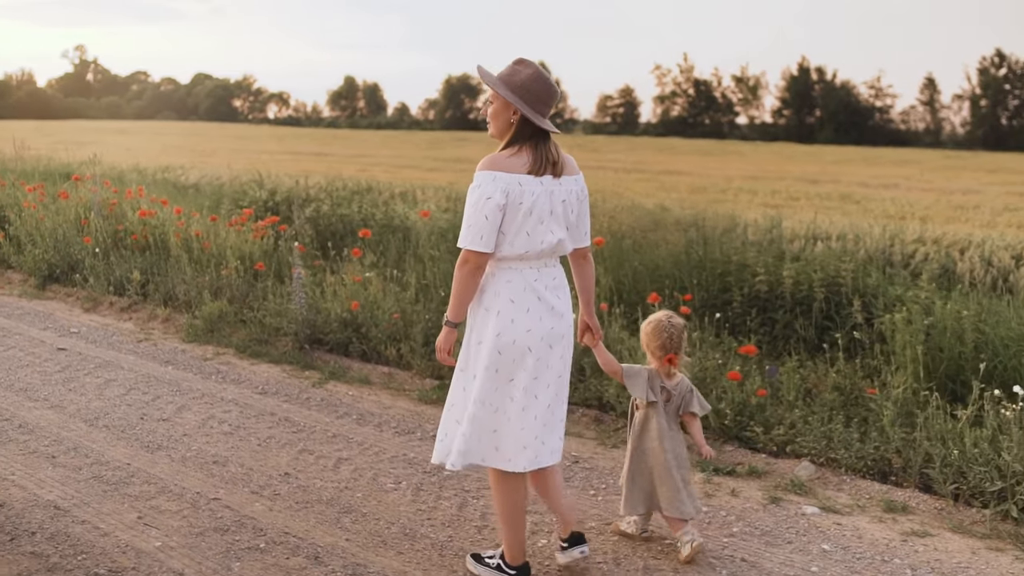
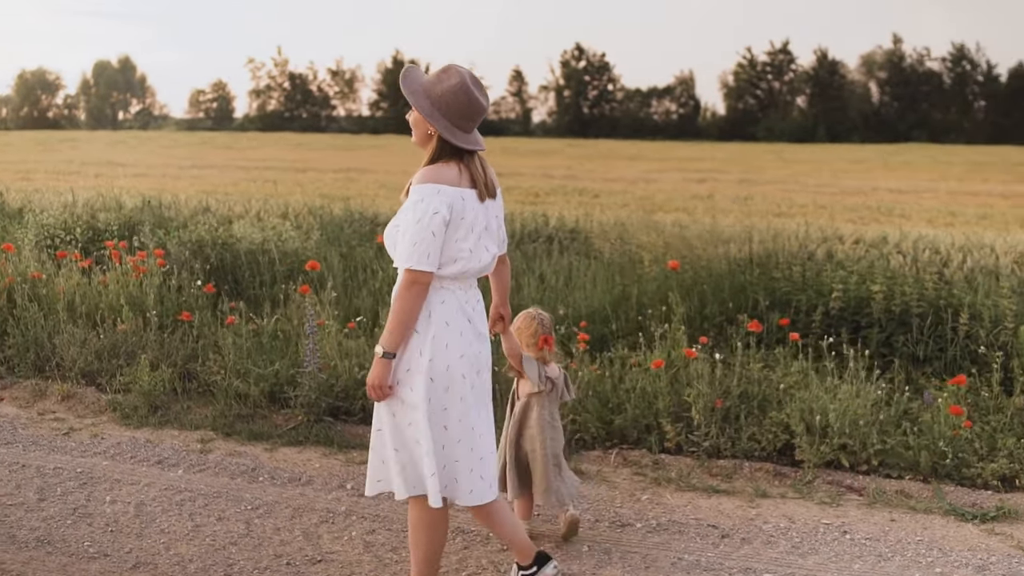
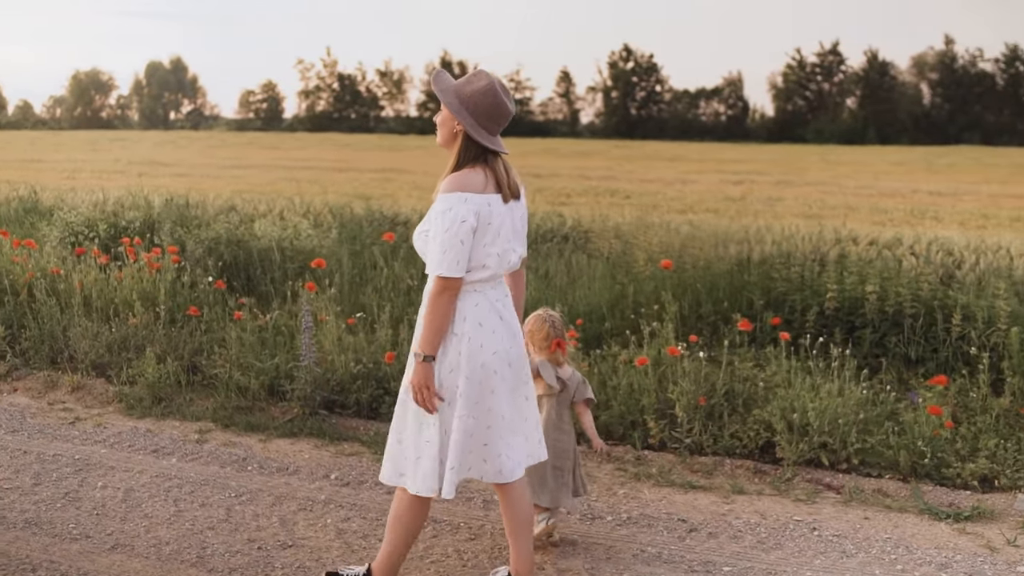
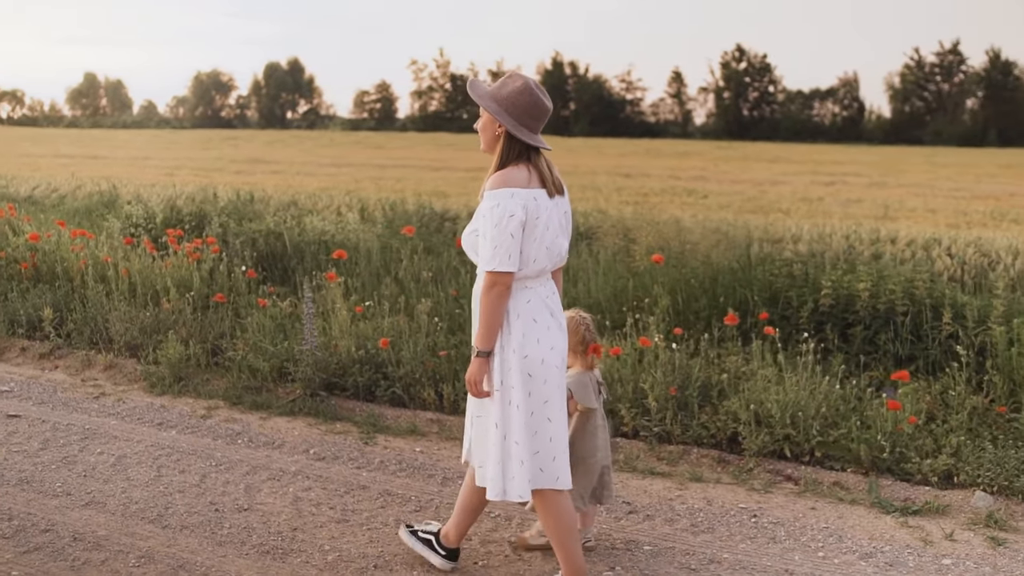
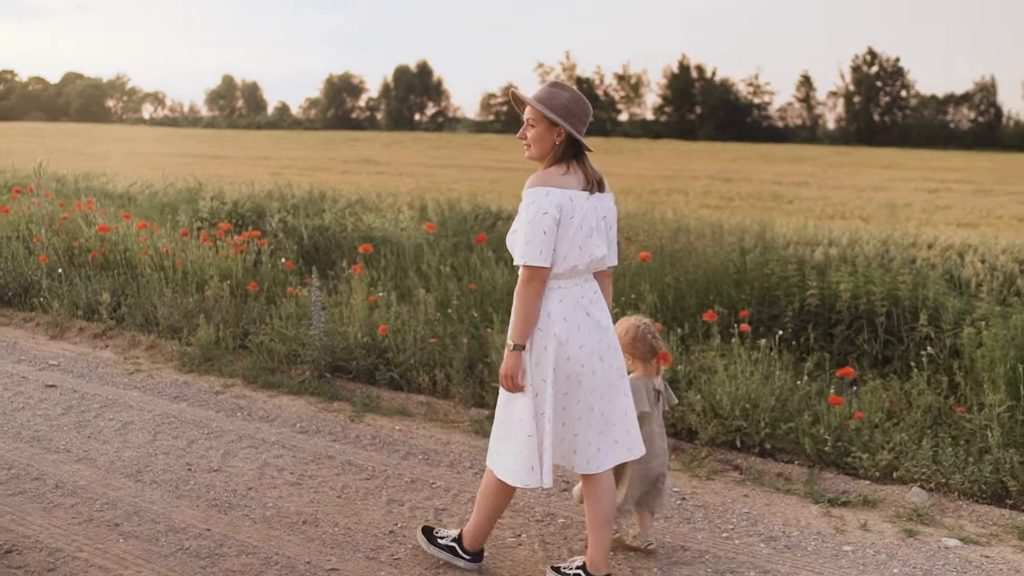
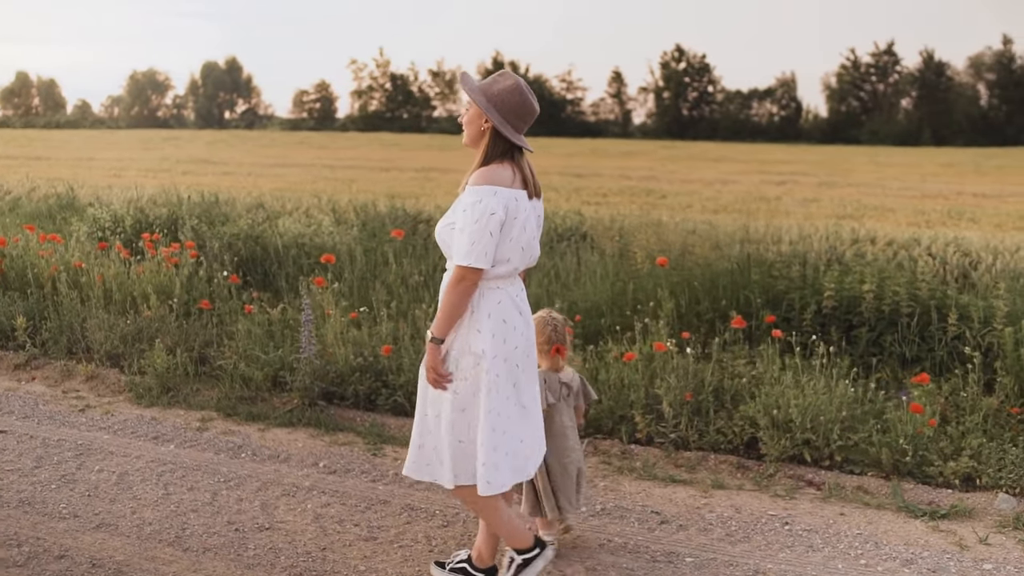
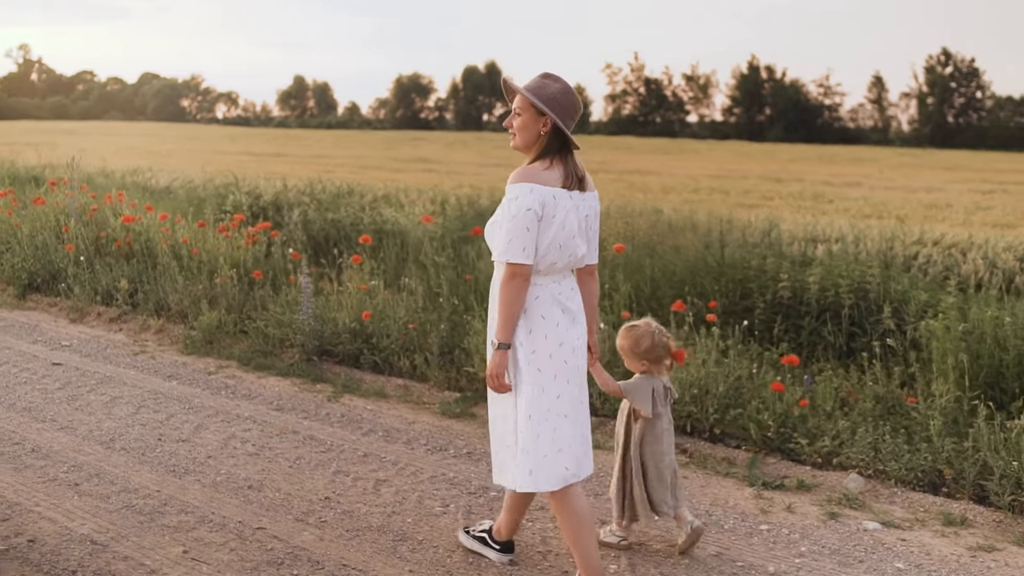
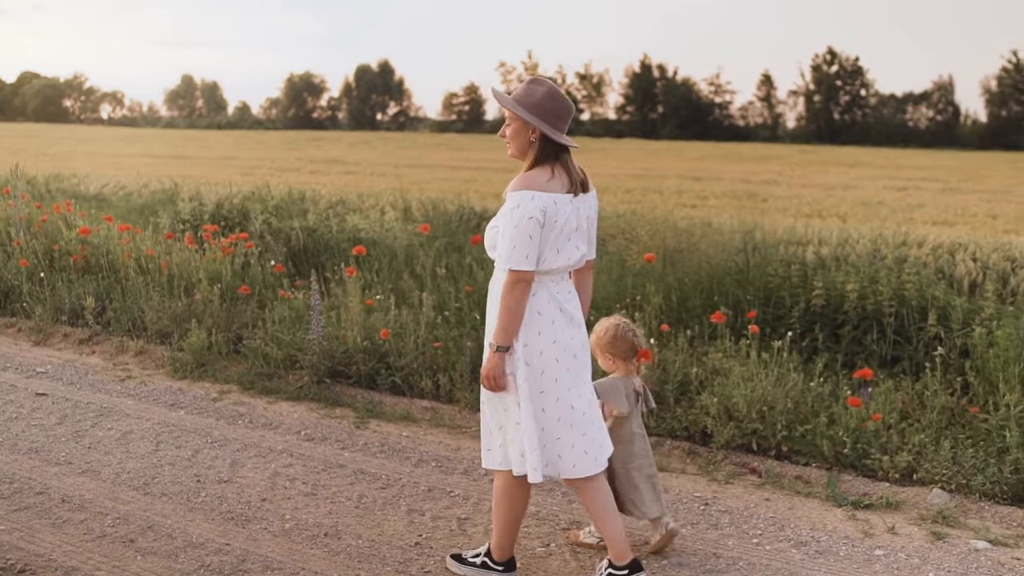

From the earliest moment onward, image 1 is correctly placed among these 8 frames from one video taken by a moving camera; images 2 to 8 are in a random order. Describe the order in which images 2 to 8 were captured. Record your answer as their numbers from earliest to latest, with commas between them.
7, 5, 8, 4, 6, 3, 2
